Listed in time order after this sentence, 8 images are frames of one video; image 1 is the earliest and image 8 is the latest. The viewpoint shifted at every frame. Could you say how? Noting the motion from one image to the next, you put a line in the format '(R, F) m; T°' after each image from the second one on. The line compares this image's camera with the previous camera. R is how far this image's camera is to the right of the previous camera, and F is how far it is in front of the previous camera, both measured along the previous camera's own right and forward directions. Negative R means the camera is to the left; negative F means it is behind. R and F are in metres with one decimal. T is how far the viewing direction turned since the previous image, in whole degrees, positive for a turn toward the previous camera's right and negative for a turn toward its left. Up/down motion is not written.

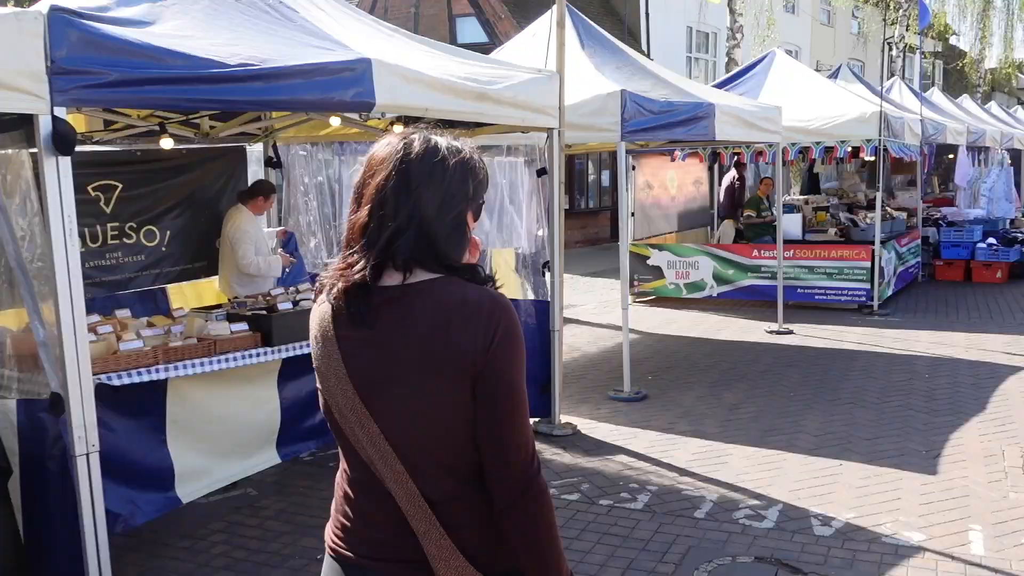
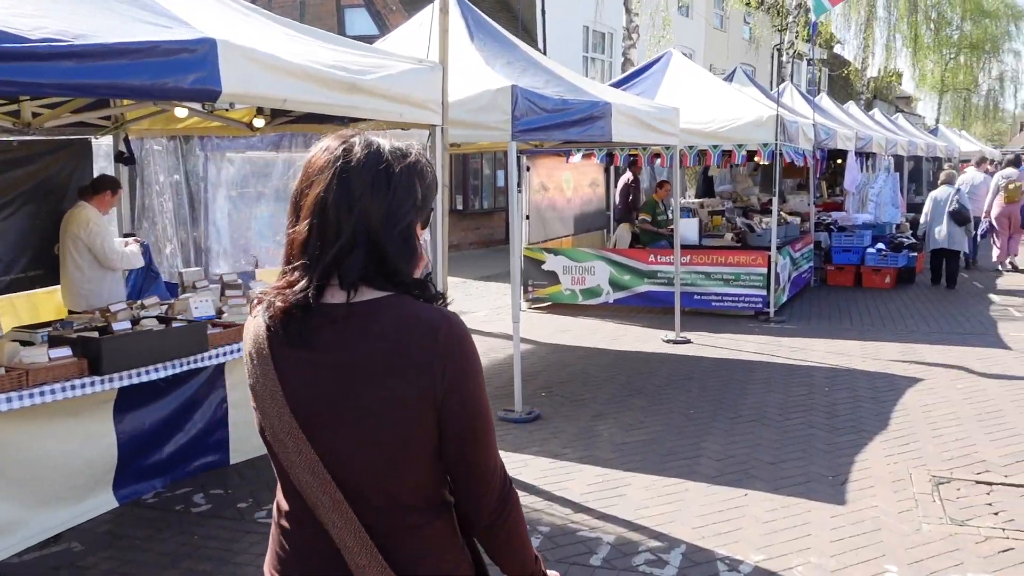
(+0.1, +0.5) m; +6°
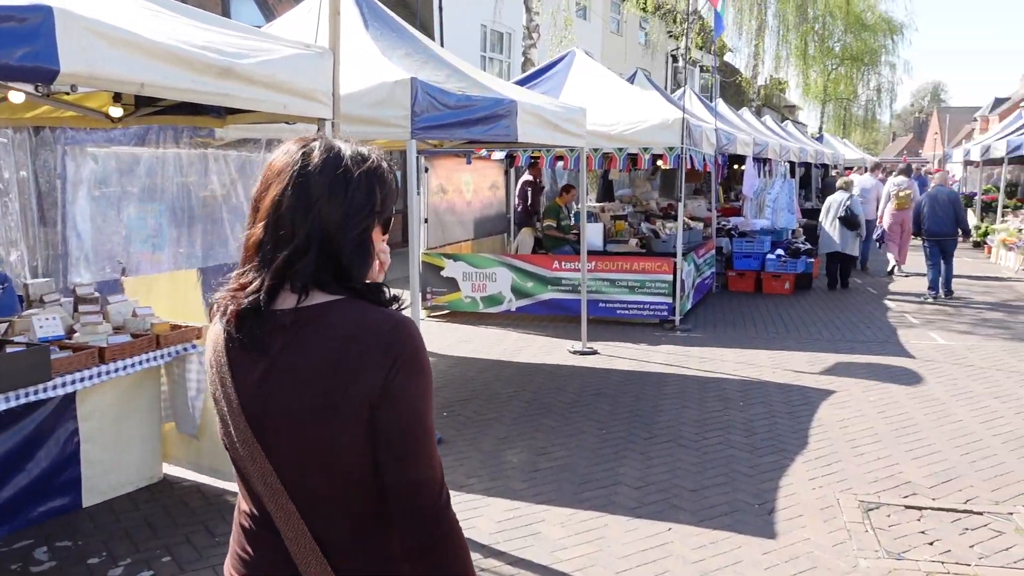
(0.0, +0.5) m; +7°
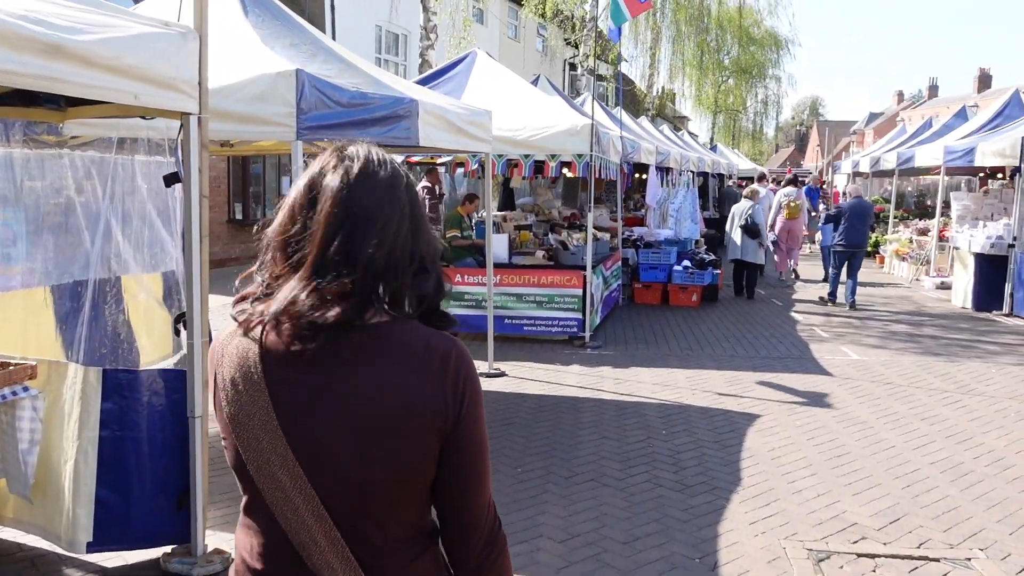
(0.0, +0.6) m; +7°
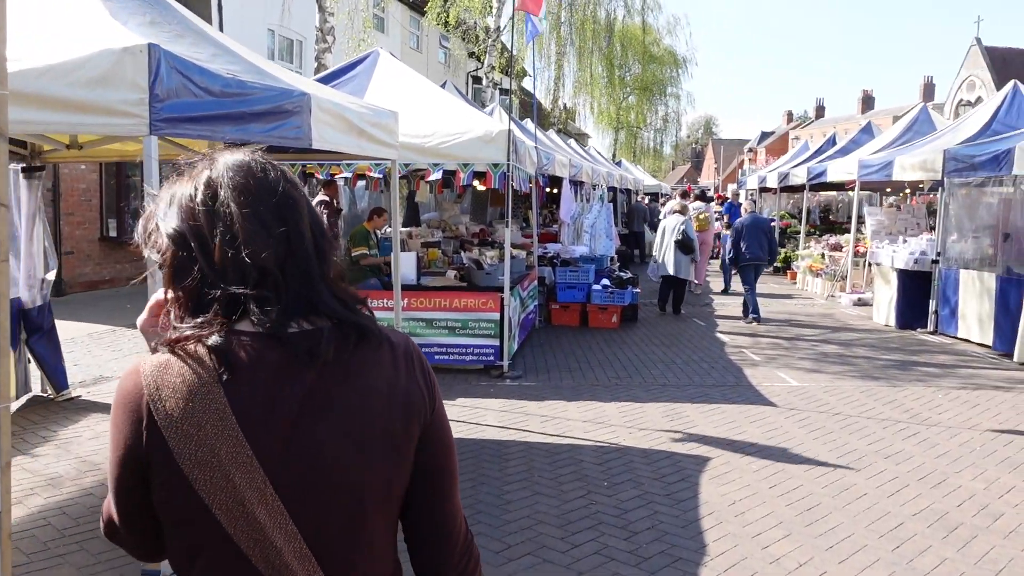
(-0.1, +0.9) m; +6°
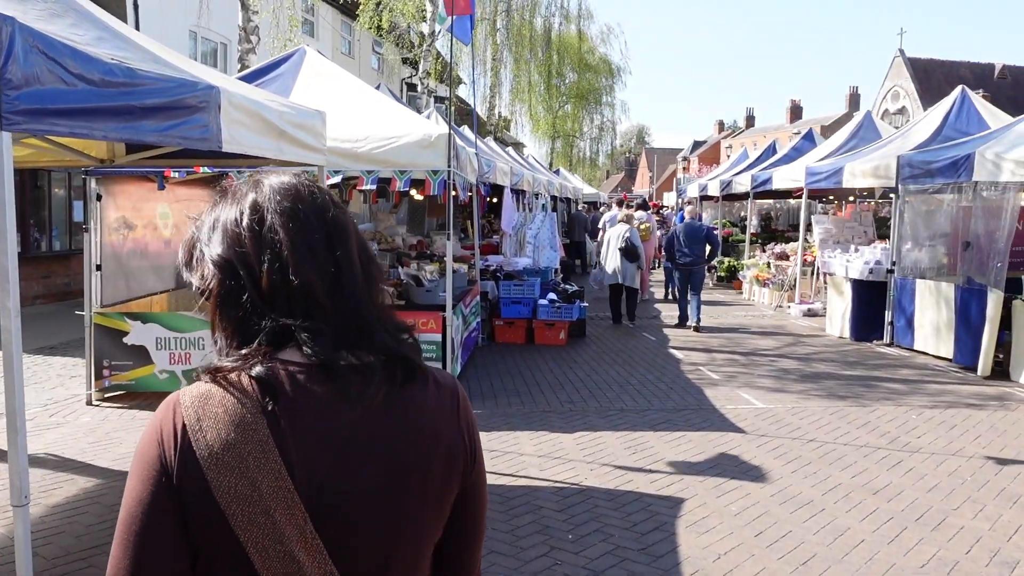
(-0.1, +0.7) m; +4°
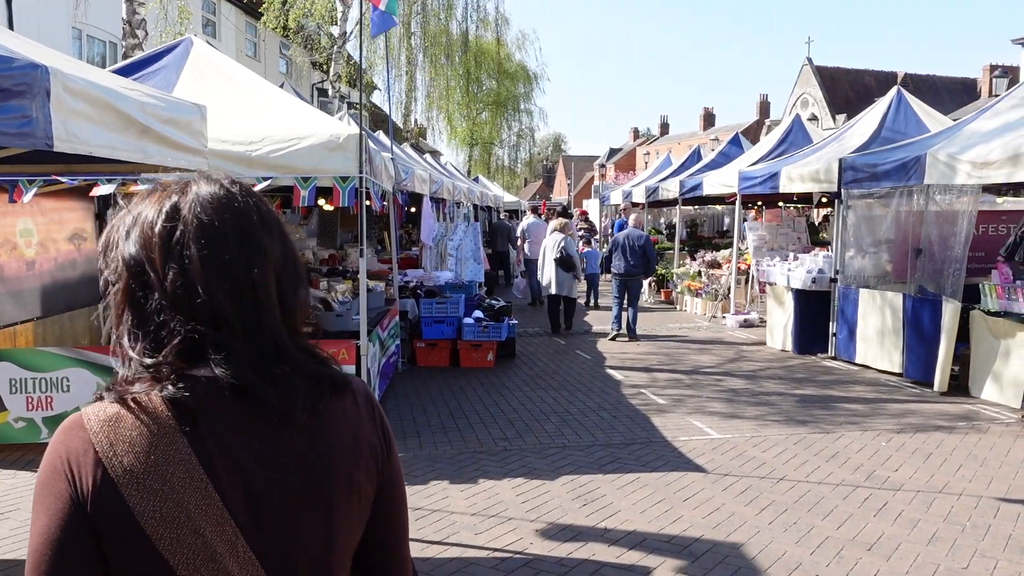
(0.0, +0.9) m; +5°
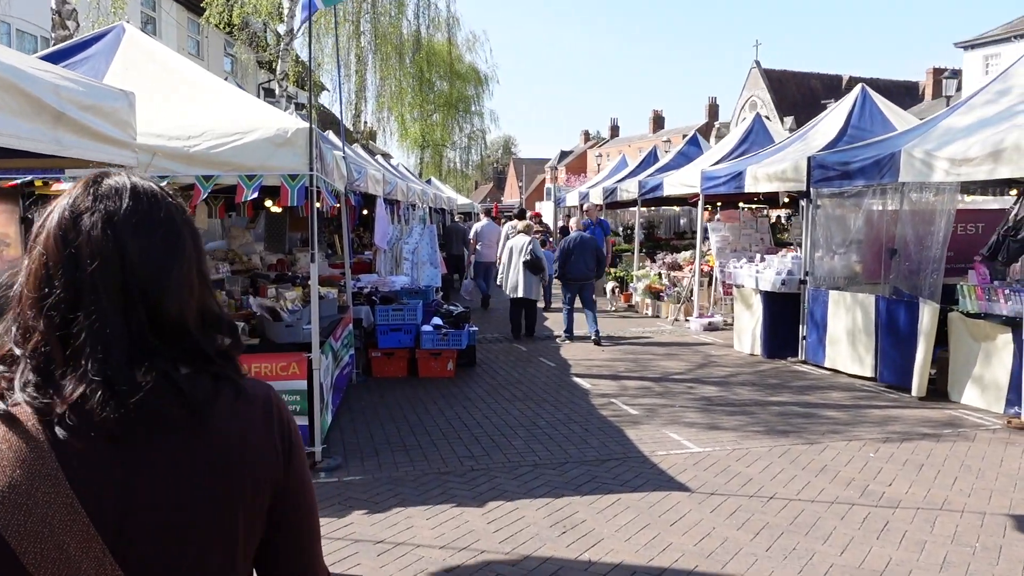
(-0.1, +0.5) m; +3°
